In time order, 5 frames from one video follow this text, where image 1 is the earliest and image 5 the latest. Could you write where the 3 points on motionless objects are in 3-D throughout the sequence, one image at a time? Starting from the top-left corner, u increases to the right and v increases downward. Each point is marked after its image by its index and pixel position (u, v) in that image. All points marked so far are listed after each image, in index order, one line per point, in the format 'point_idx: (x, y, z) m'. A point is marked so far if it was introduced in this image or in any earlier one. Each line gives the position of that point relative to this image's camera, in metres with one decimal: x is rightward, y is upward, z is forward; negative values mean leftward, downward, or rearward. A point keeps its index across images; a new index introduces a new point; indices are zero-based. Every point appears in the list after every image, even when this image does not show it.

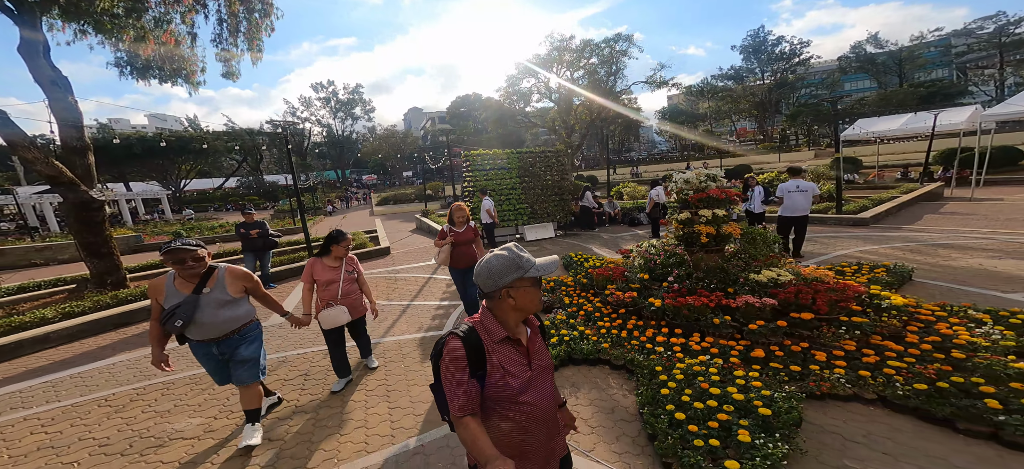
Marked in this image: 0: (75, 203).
0: (-8.0, +0.6, +7.2) m
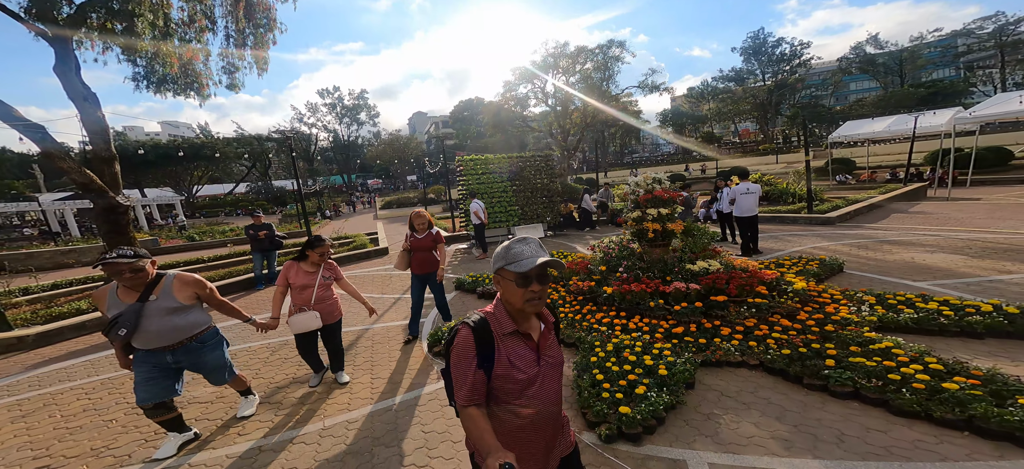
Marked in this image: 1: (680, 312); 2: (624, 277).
0: (-8.4, +0.6, +8.1) m
1: (+2.0, -0.9, +4.4) m
2: (+1.6, -0.6, +5.2) m
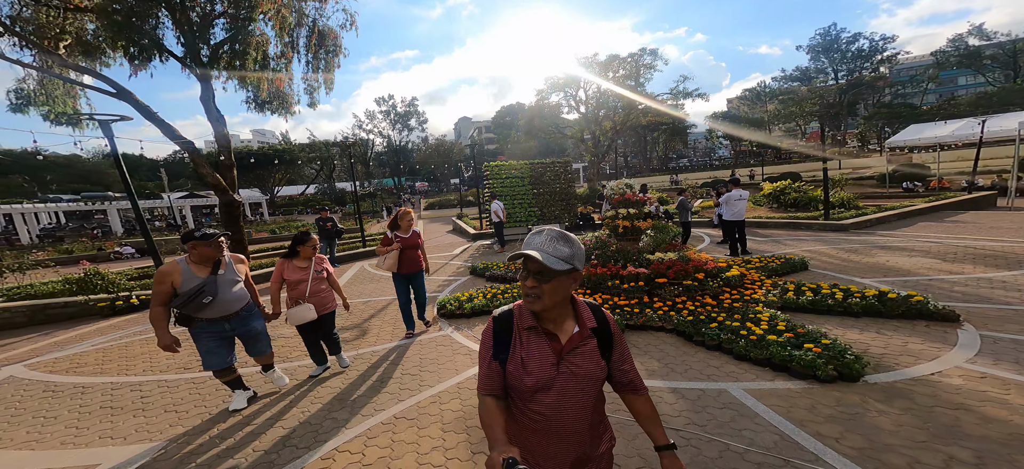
0: (-8.0, +0.9, +10.6) m
1: (+1.7, -0.8, +5.5) m
2: (+1.4, -0.5, +6.3) m
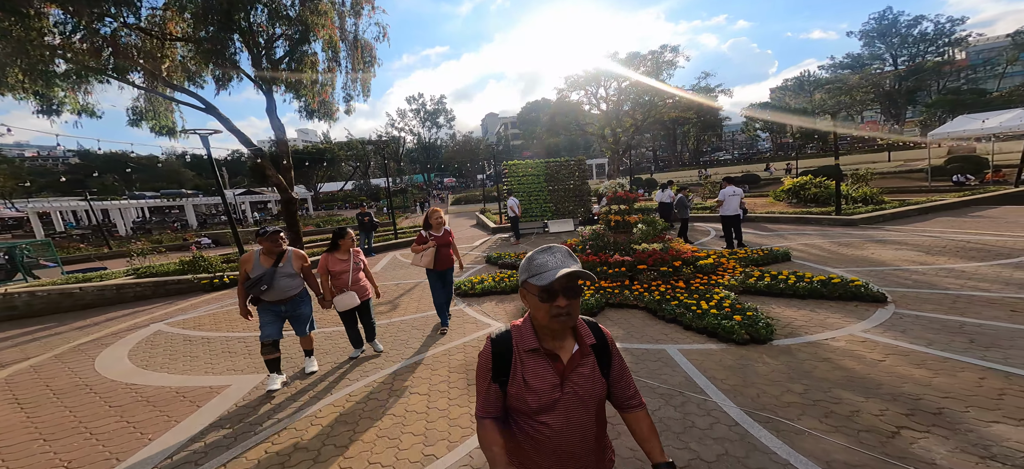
0: (-7.5, +1.1, +12.3) m
1: (+1.7, -0.7, +6.3) m
2: (+1.5, -0.3, +7.2) m
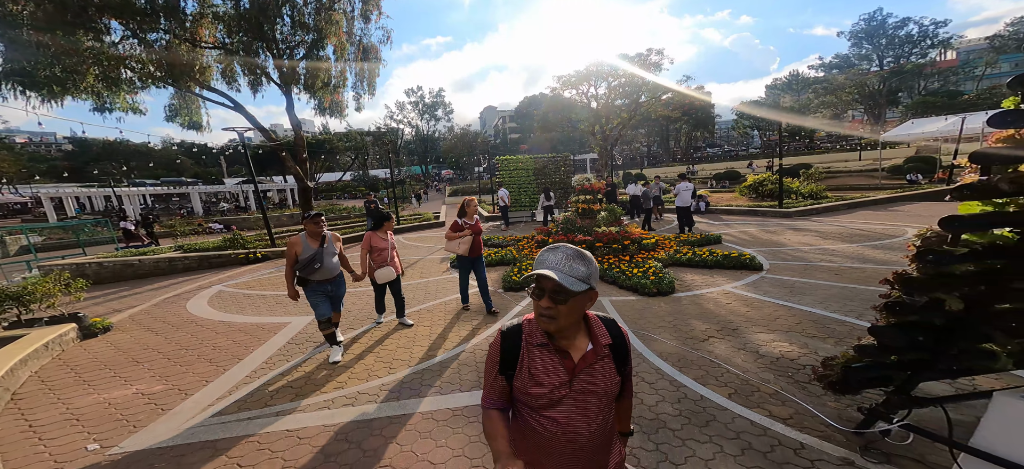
0: (-7.9, +1.6, +13.8) m
1: (+1.4, -0.4, +8.0) m
2: (+1.2, 0.0, +8.9) m
